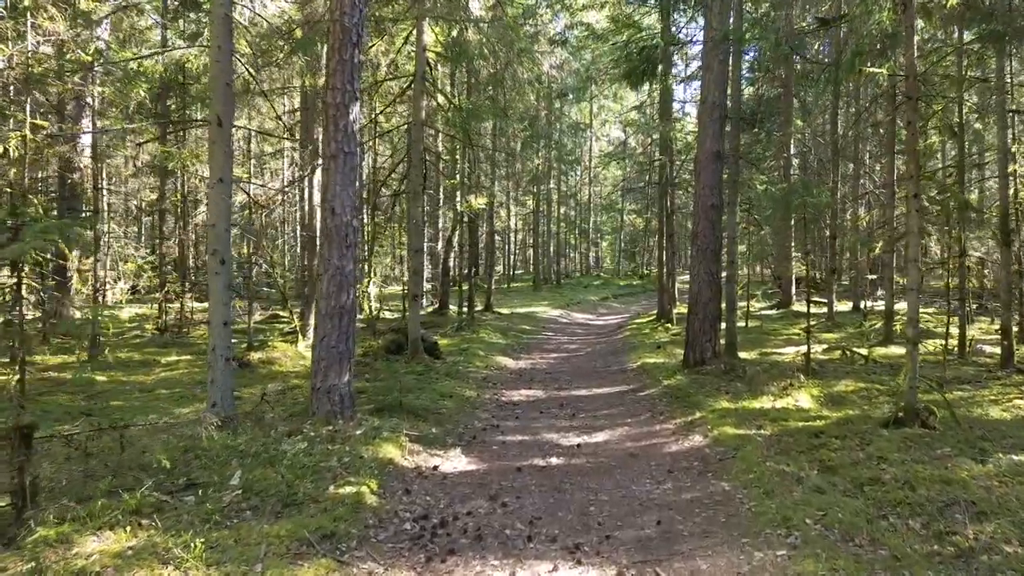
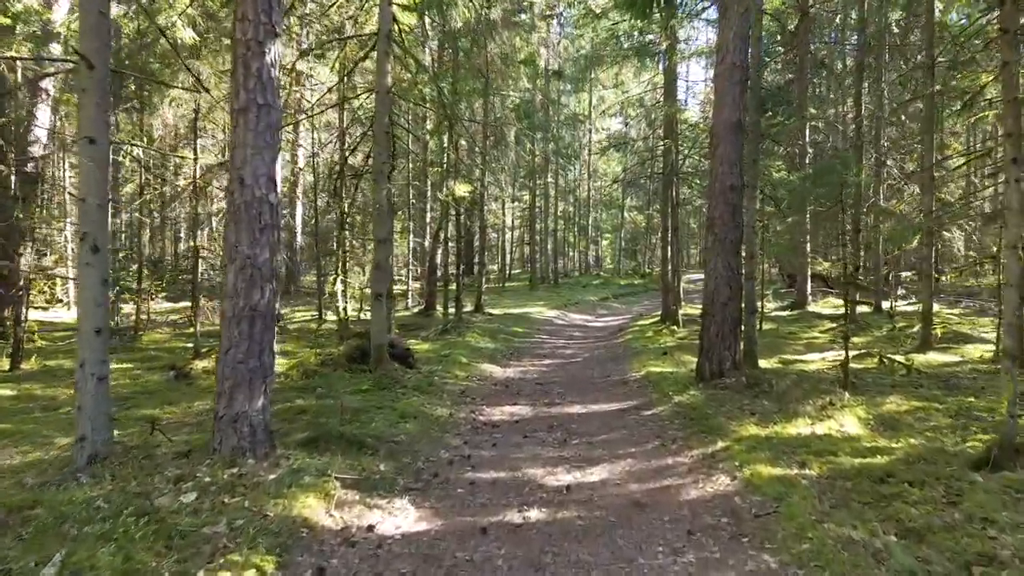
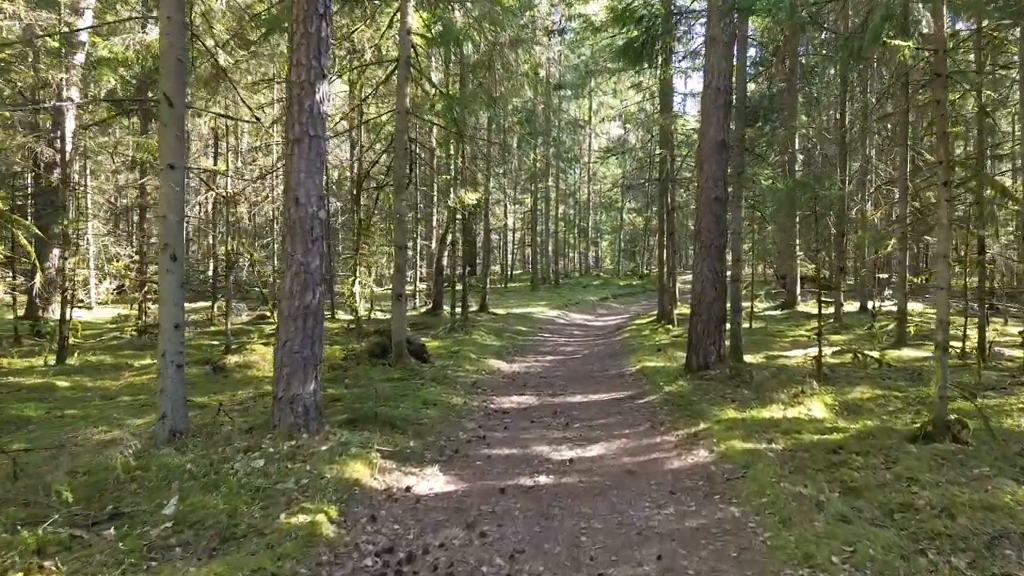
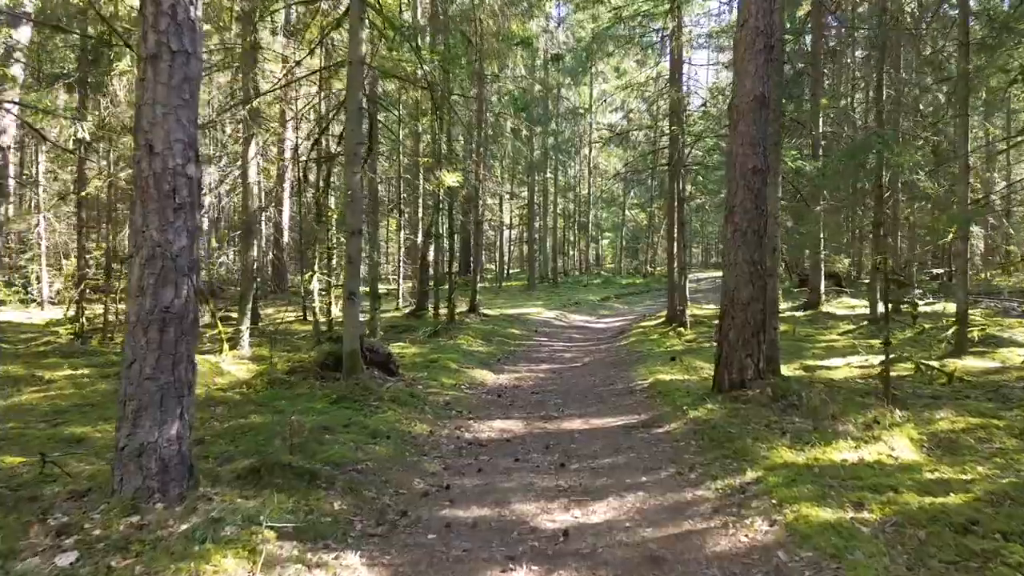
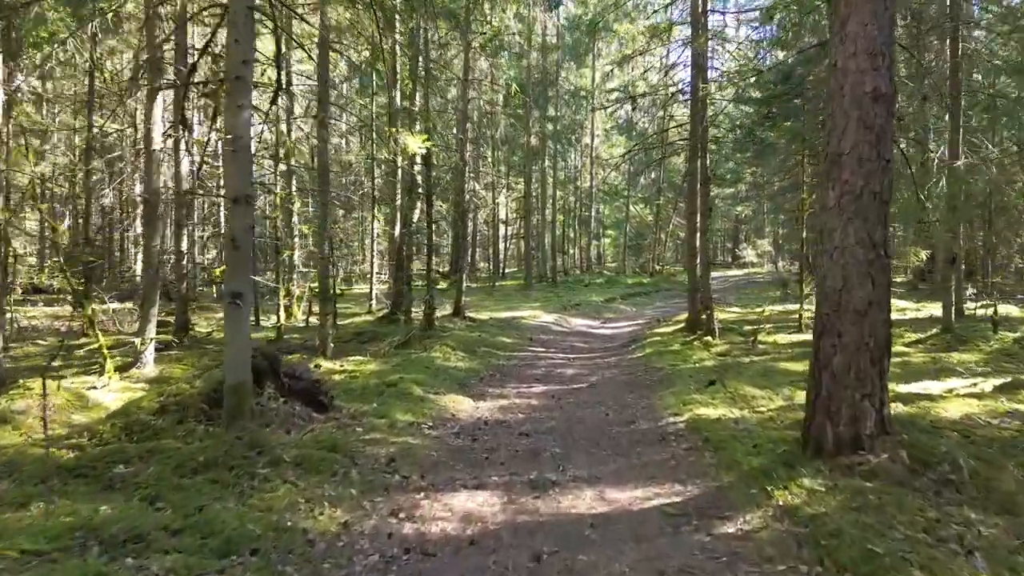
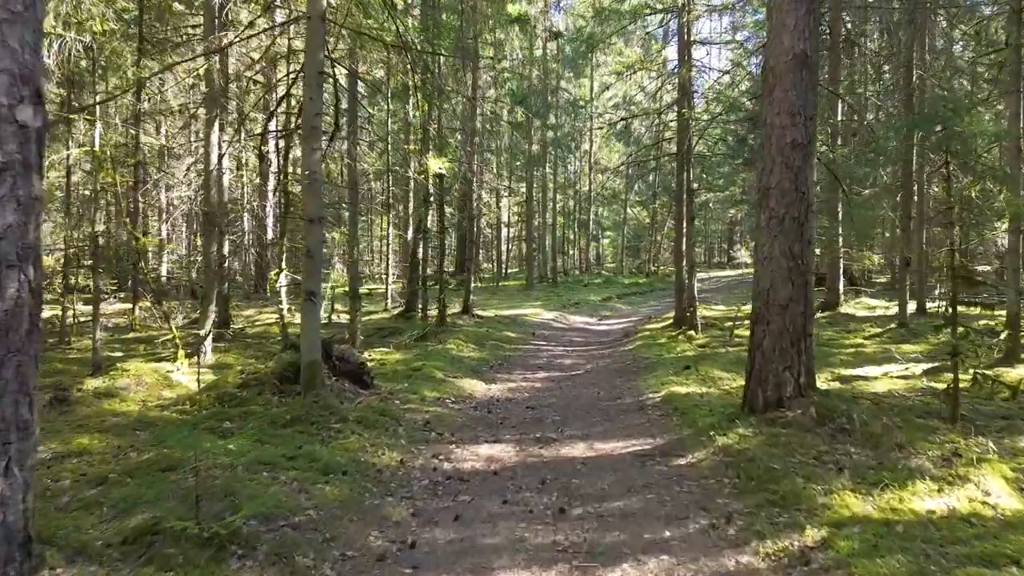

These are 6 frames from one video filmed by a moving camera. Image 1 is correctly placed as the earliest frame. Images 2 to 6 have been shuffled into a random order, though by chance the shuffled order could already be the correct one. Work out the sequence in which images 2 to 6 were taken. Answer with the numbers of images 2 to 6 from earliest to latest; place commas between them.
3, 2, 4, 6, 5
